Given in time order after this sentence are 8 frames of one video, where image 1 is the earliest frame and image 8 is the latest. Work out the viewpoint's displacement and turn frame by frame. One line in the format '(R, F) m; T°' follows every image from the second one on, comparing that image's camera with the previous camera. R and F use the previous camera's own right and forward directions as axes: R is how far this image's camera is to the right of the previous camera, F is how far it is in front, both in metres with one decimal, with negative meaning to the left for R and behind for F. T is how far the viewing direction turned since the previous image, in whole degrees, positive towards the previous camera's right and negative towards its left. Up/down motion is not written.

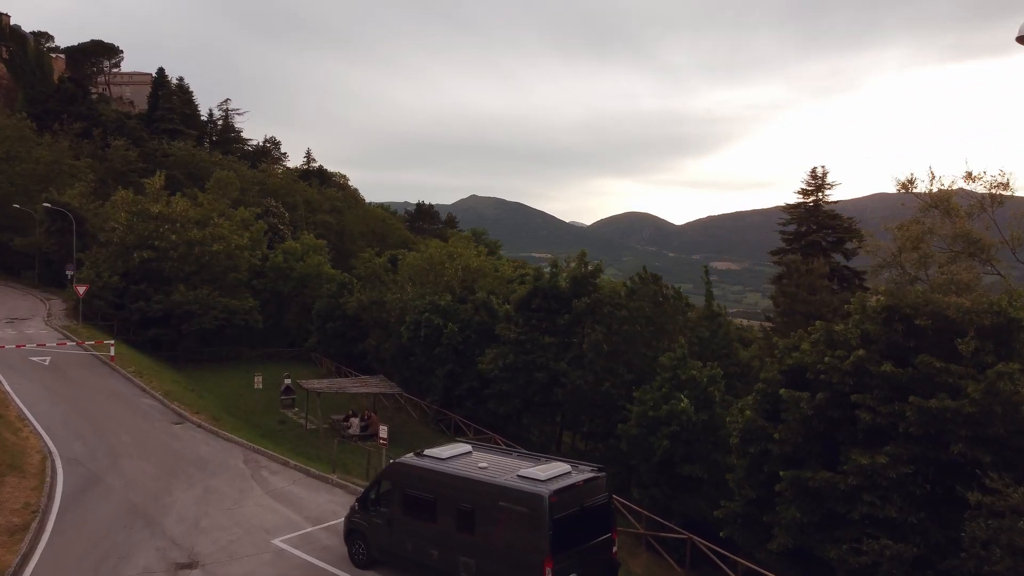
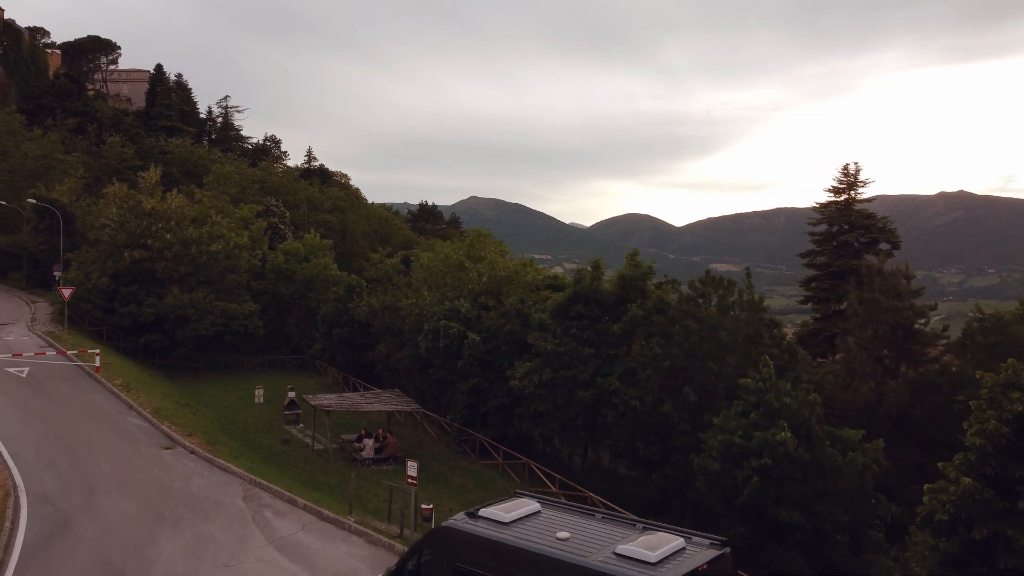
(-0.7, +2.1) m; 0°
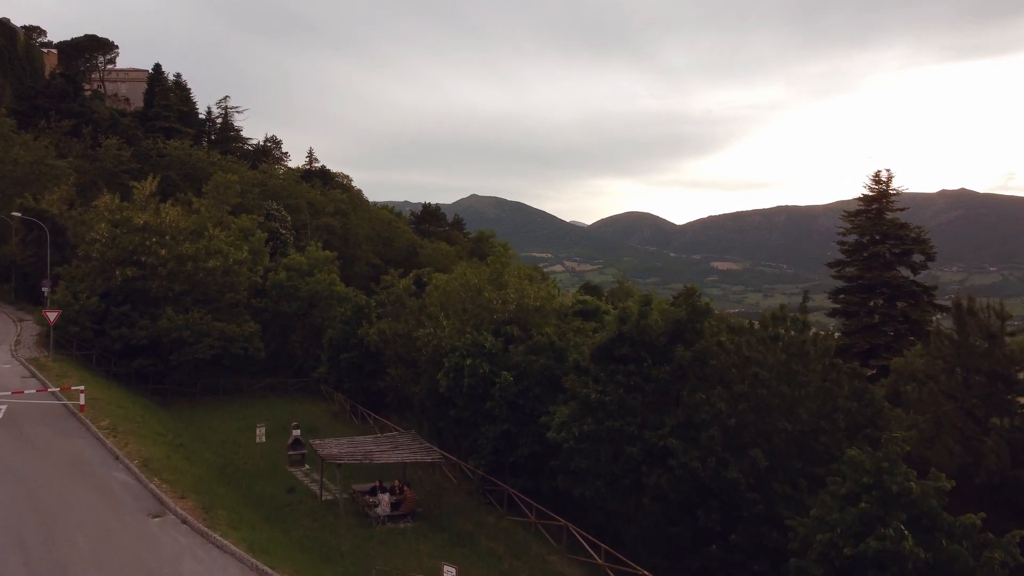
(-0.6, +1.8) m; 0°
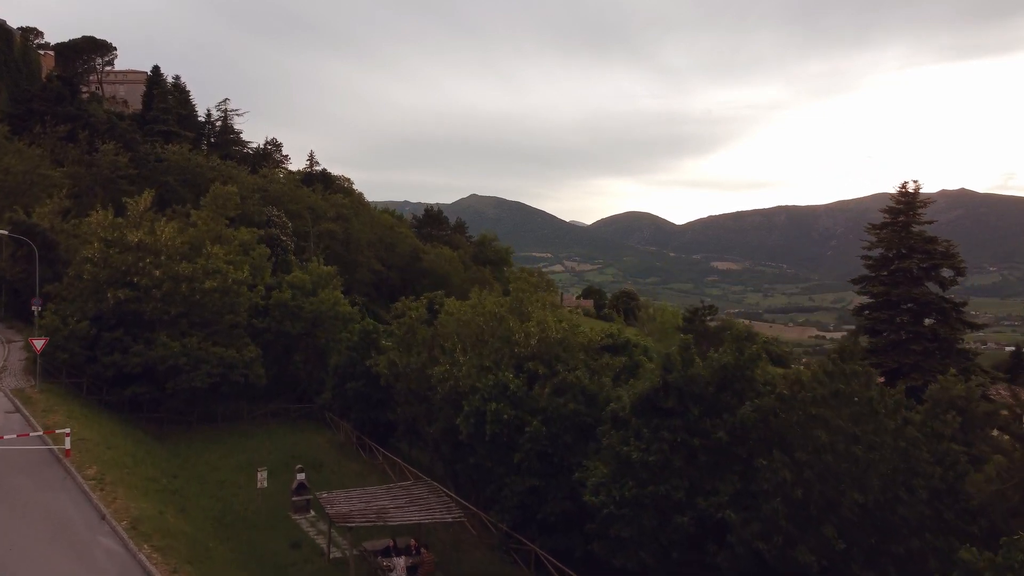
(-0.5, +1.4) m; 0°
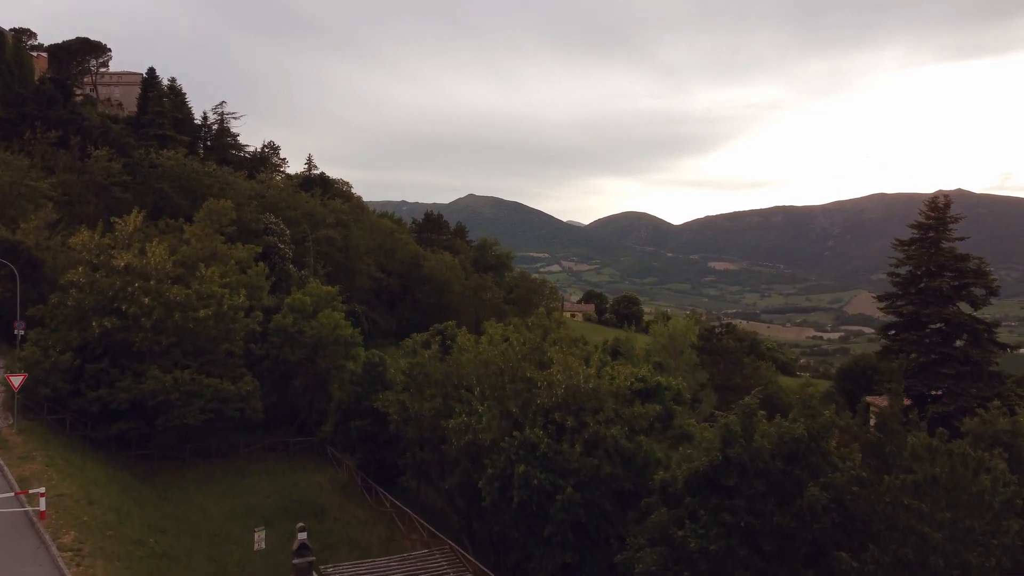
(-0.5, +1.6) m; 0°
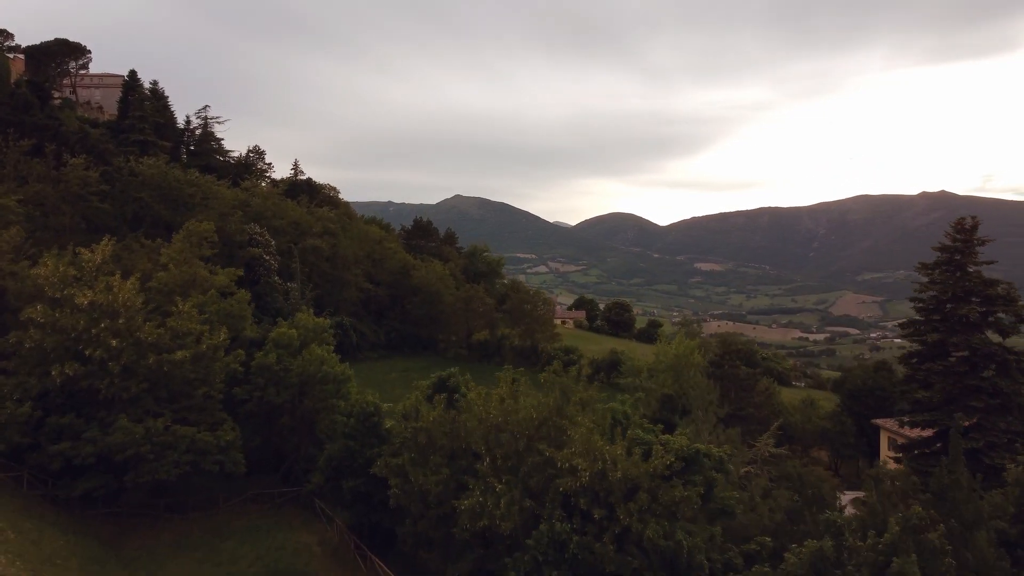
(-0.5, +2.0) m; +1°
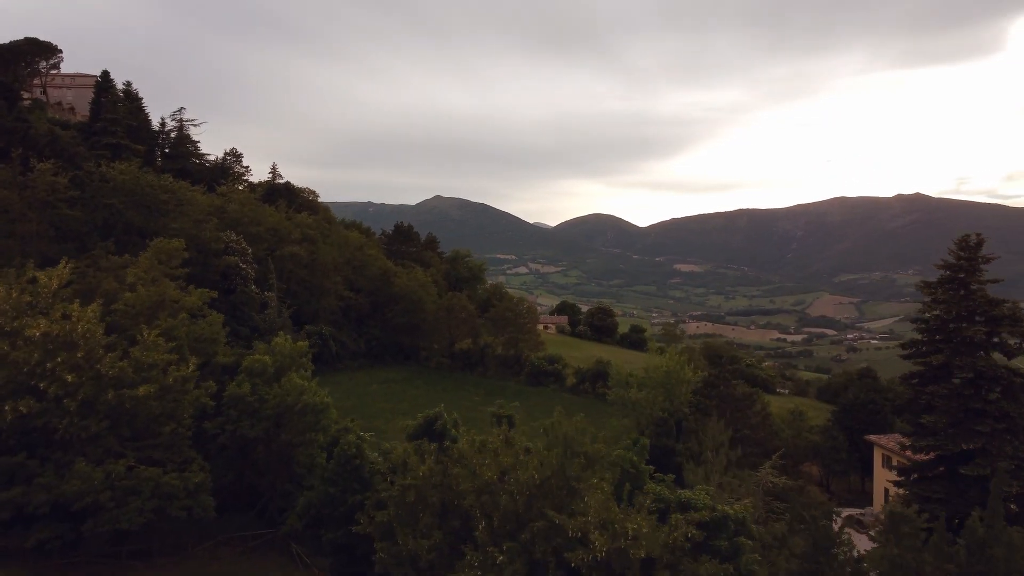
(-0.3, +1.4) m; +1°
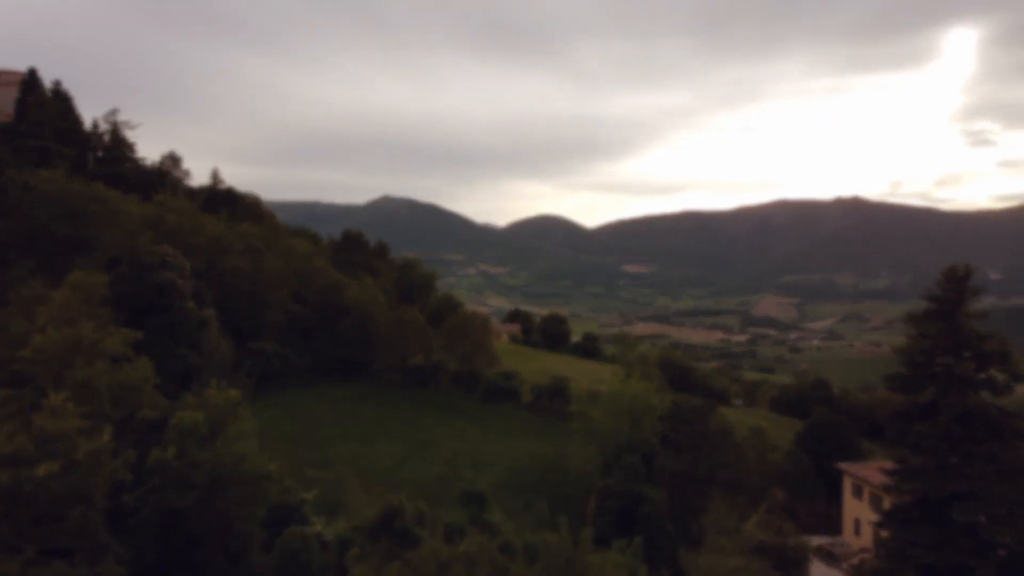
(-0.5, +2.4) m; +4°
